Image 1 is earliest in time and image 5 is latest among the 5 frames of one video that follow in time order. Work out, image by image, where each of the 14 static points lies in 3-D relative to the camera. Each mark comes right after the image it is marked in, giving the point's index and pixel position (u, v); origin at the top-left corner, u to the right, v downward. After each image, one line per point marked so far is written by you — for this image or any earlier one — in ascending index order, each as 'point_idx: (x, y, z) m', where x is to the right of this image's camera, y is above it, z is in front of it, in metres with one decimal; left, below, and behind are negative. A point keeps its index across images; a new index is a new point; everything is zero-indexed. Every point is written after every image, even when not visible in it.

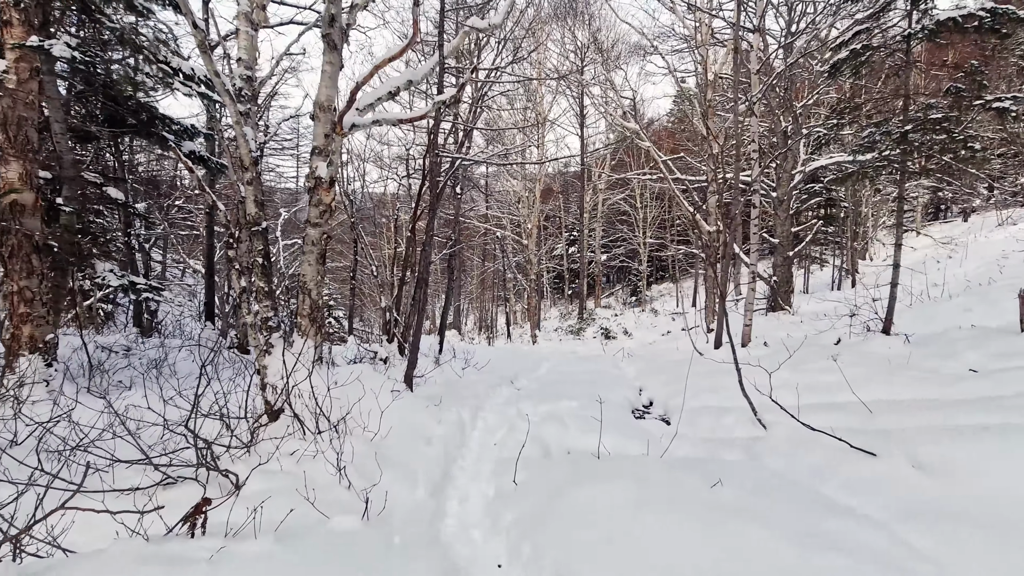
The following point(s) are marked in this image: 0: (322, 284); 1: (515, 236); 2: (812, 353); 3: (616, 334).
0: (-1.3, 0.0, +4.2) m
1: (+0.1, +1.7, +19.4) m
2: (+3.1, -0.7, +6.0) m
3: (+2.7, -1.2, +15.7) m
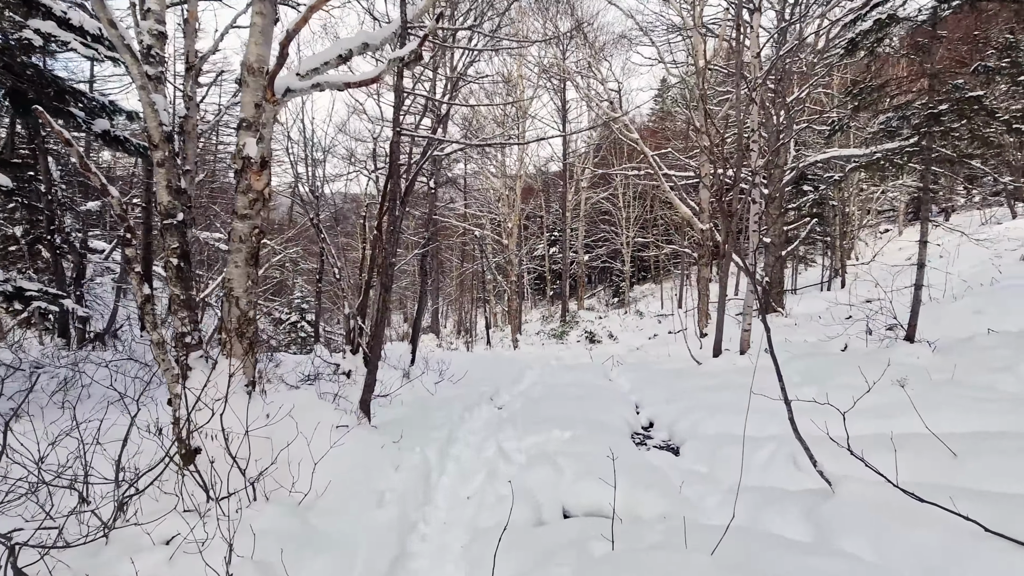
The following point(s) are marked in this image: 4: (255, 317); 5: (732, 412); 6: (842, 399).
0: (-1.5, 0.0, +3.4) m
1: (-0.6, +1.6, +18.6) m
2: (+2.9, -0.7, +5.3) m
3: (+2.2, -1.3, +15.0) m
4: (-1.5, -0.2, +3.5) m
5: (+1.6, -0.9, +4.3) m
6: (+2.2, -0.7, +4.1) m
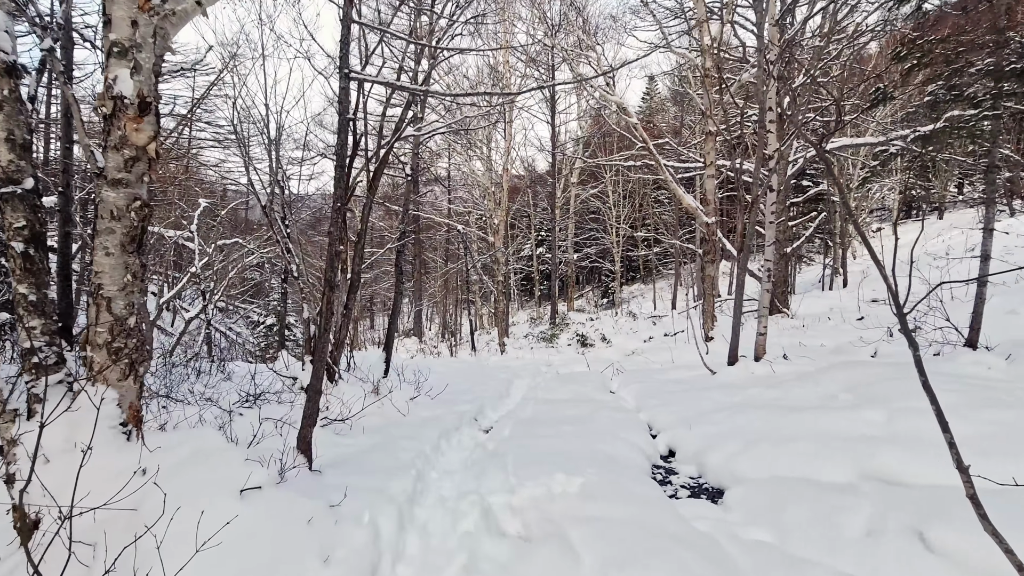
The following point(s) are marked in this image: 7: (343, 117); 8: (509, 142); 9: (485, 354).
0: (-1.5, 0.0, +2.4) m
1: (-1.0, +1.6, +17.7) m
2: (+2.8, -0.7, +4.4) m
3: (+1.9, -1.3, +14.1) m
4: (-1.5, -0.2, +2.5) m
5: (+1.5, -0.9, +3.4) m
6: (+2.2, -0.7, +3.2) m
7: (-0.9, +0.9, +3.2) m
8: (-0.1, +4.1, +16.9) m
9: (-0.6, -1.5, +14.1) m
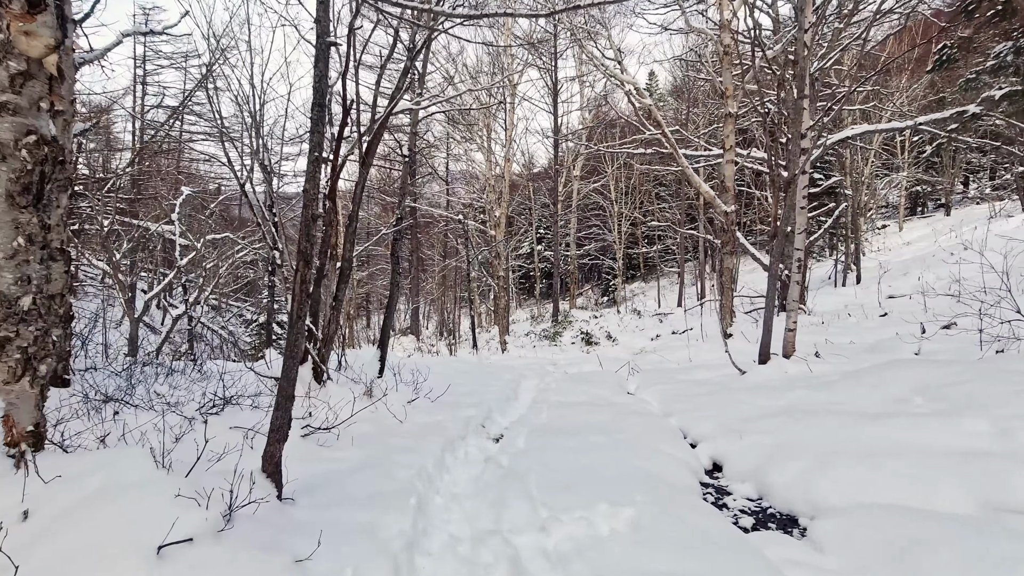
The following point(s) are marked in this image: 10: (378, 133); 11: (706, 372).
0: (-1.4, +0.1, +1.8) m
1: (-0.9, +1.7, +17.0) m
2: (+2.9, -0.6, +3.8) m
3: (+1.9, -1.2, +13.5) m
4: (-1.4, -0.1, +1.8) m
5: (+1.6, -0.8, +2.7) m
6: (+2.3, -0.6, +2.5) m
7: (-0.8, +1.0, +2.5) m
8: (-0.1, +4.2, +16.2) m
9: (-0.6, -1.4, +13.4) m
10: (-1.2, +1.4, +5.3) m
11: (+2.1, -0.9, +6.6) m
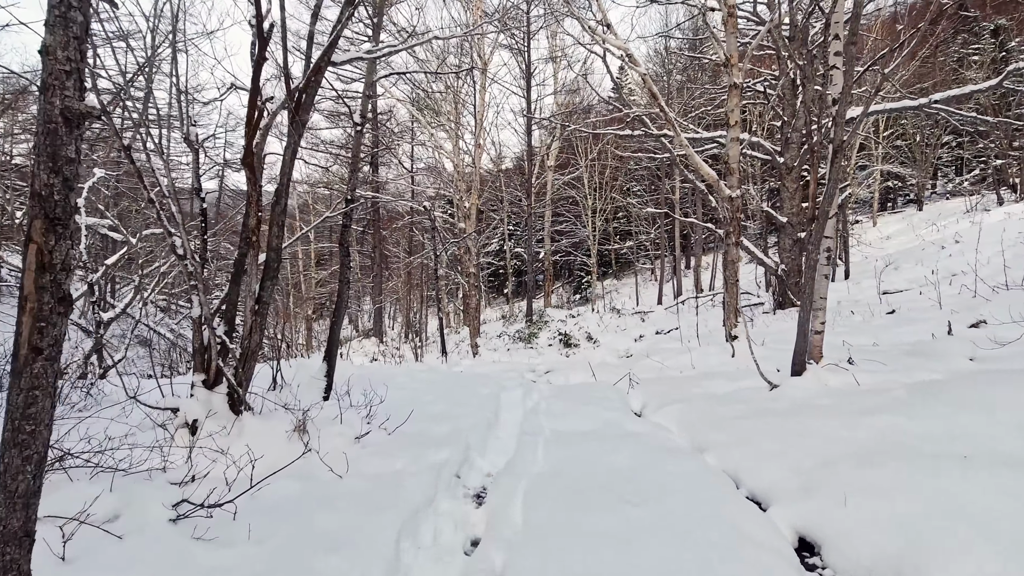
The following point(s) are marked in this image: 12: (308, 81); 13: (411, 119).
0: (-1.3, +0.1, +0.5) m
1: (-1.7, +1.8, +15.7) m
2: (+2.8, -0.5, +2.8) m
3: (+1.4, -1.1, +12.4) m
4: (-1.4, -0.1, +0.6) m
5: (+1.6, -0.7, +1.6) m
6: (+2.3, -0.6, +1.5) m
7: (-0.8, +1.0, +1.3) m
8: (-0.8, +4.2, +15.0) m
9: (-1.1, -1.4, +12.2) m
10: (-1.3, +1.4, +4.1) m
11: (+1.9, -0.9, +5.5) m
12: (-1.4, +1.4, +4.1) m
13: (-2.0, +3.4, +12.1) m
